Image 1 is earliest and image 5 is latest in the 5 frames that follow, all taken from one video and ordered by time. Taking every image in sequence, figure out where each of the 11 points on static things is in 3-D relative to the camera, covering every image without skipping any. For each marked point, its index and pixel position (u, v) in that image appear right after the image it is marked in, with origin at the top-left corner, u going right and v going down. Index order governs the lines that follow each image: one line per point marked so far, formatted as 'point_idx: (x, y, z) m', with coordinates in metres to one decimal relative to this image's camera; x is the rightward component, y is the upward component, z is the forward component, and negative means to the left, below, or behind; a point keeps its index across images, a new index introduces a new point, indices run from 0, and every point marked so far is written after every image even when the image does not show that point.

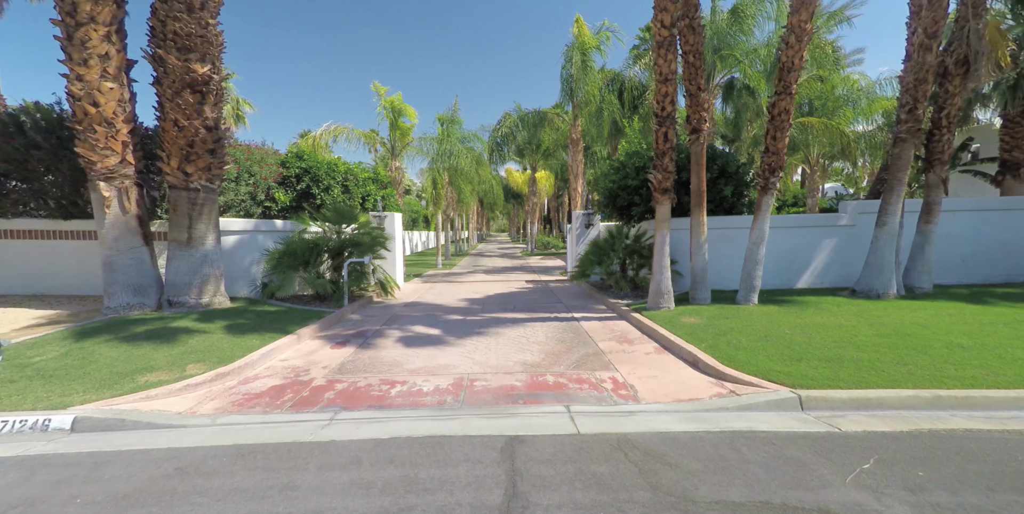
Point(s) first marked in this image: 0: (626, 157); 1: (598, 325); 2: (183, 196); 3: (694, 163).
0: (+3.2, +2.8, +11.3) m
1: (+1.7, -1.4, +8.0) m
2: (-6.7, +1.2, +8.1) m
3: (+3.8, +1.9, +8.2) m
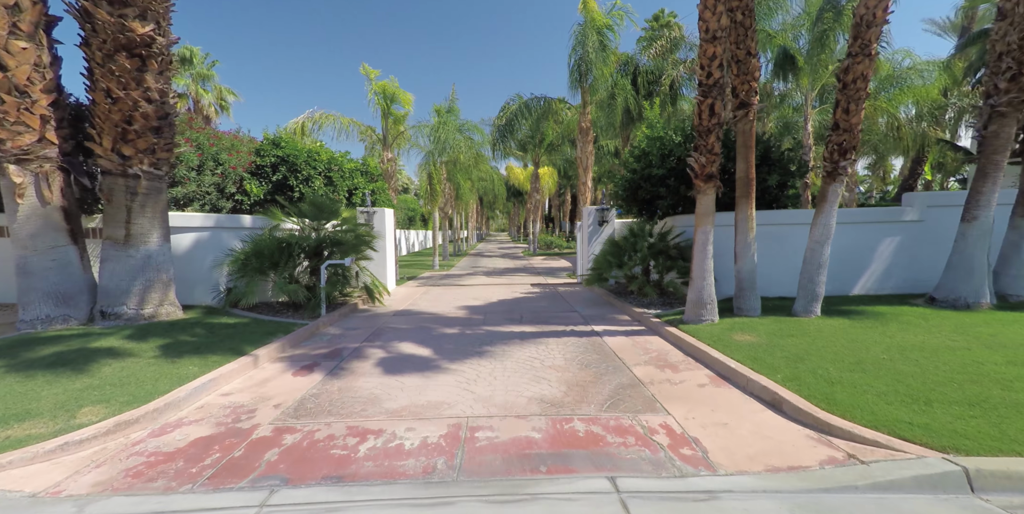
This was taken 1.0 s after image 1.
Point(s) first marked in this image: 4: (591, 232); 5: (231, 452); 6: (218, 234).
0: (+3.4, +2.8, +9.9) m
1: (+1.9, -1.4, +6.6) m
2: (-6.6, +1.2, +6.7) m
3: (+3.9, +1.9, +6.8) m
4: (+2.5, +0.8, +12.4) m
5: (-2.5, -1.8, +3.6) m
6: (-6.4, +0.5, +8.7) m
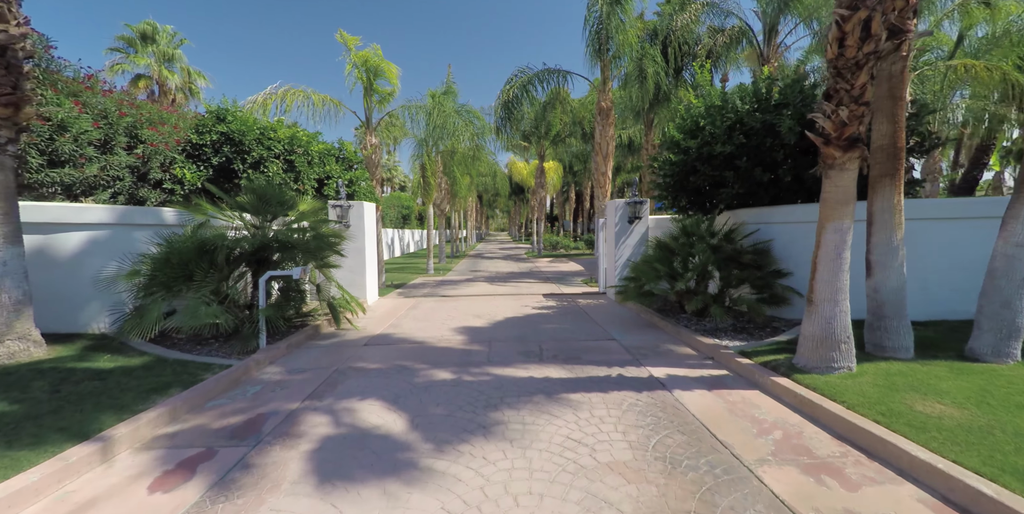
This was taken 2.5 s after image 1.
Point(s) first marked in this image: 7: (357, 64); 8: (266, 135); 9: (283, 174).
0: (+3.6, +2.7, +7.5) m
1: (+2.1, -1.5, +4.2) m
2: (-6.3, +1.1, +4.3) m
3: (+4.2, +1.8, +4.4) m
4: (+2.7, +0.7, +10.0) m
5: (-2.3, -1.9, +1.2) m
6: (-6.2, +0.4, +6.3) m
7: (-4.8, +6.1, +12.5) m
8: (-5.4, +2.7, +8.7) m
9: (-5.1, +1.8, +8.9) m
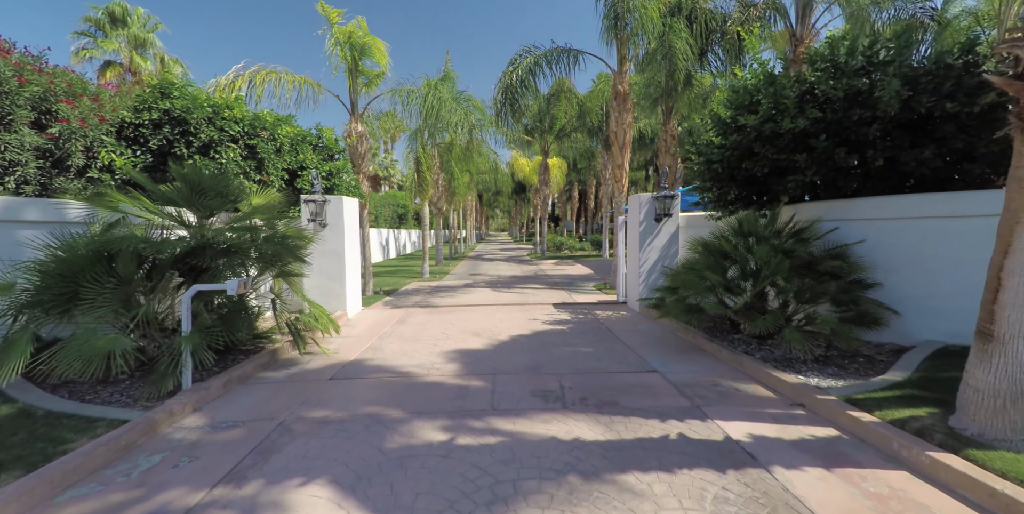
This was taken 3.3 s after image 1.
0: (+3.7, +2.6, +6.0) m
1: (+2.3, -1.6, +2.6) m
2: (-6.2, +1.0, +2.7) m
3: (+4.3, +1.7, +2.9) m
4: (+2.8, +0.6, +8.5) m
5: (-2.1, -2.0, -0.4) m
6: (-6.1, +0.3, +4.8) m
7: (-4.7, +6.0, +11.0) m
8: (-5.2, +2.6, +7.2) m
9: (-5.0, +1.7, +7.4) m
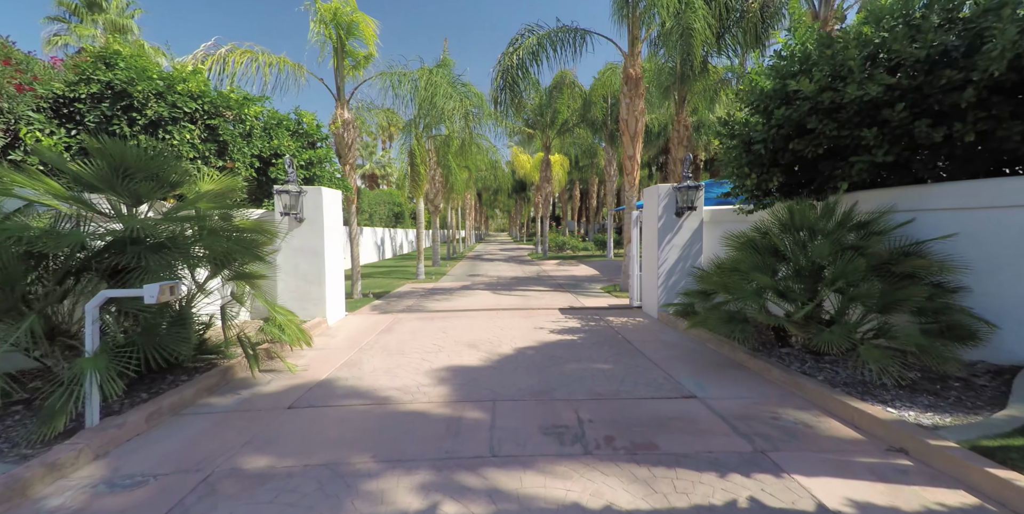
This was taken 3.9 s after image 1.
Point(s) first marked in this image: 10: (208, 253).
0: (+3.8, +2.6, +5.0) m
1: (+2.3, -1.6, +1.6) m
2: (-6.2, +1.0, +1.7) m
3: (+4.4, +1.7, +1.9) m
4: (+2.9, +0.6, +7.5) m
5: (-2.1, -1.9, -1.4) m
6: (-6.0, +0.3, +3.8) m
7: (-4.7, +6.0, +10.0) m
8: (-5.2, +2.6, +6.2) m
9: (-5.0, +1.8, +6.4) m
10: (-3.2, +0.1, +4.2) m
